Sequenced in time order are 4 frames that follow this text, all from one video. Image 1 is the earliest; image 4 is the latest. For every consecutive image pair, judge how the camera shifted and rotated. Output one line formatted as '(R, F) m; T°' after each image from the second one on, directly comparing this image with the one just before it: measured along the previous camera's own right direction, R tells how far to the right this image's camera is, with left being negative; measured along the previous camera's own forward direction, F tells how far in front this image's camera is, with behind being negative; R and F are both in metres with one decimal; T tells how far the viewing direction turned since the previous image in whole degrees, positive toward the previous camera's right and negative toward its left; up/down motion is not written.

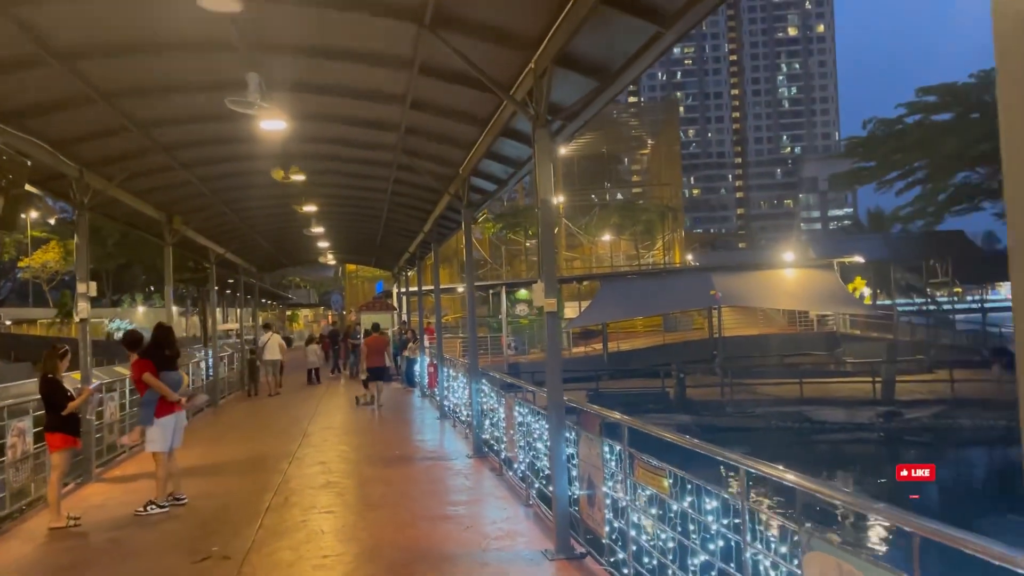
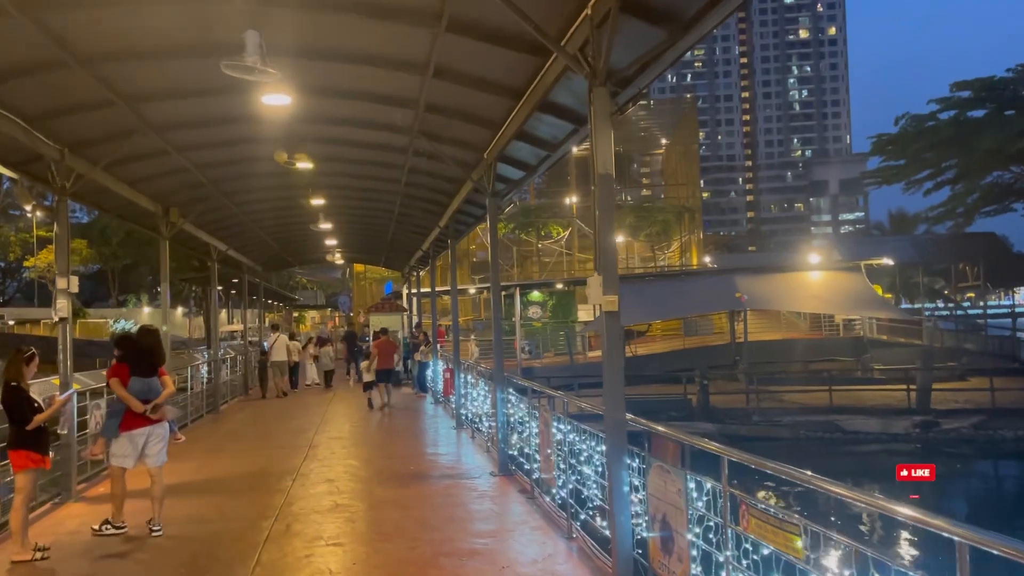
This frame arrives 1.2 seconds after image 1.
(-0.2, +0.9) m; 0°
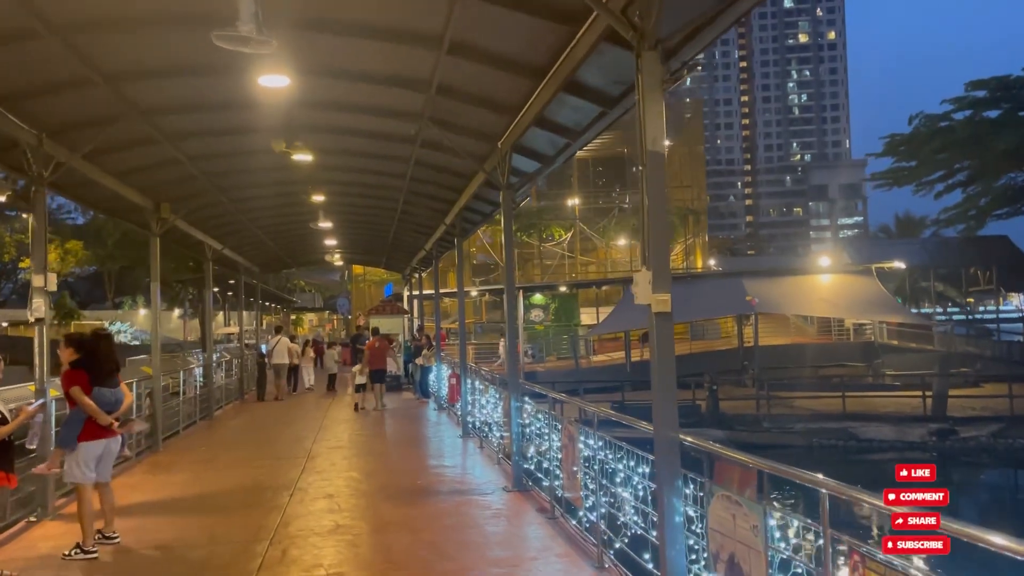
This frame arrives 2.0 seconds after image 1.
(-0.2, +0.6) m; 0°
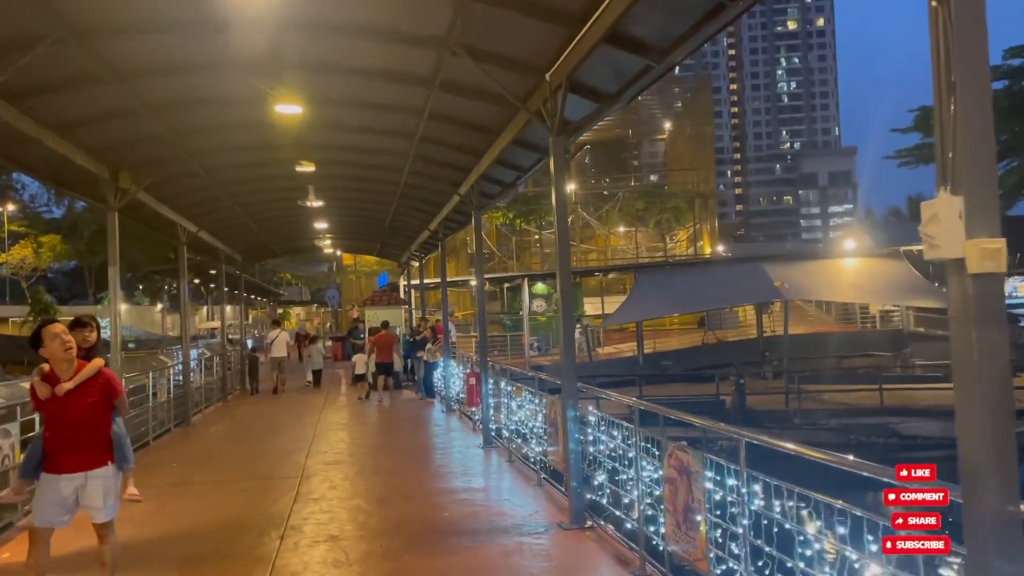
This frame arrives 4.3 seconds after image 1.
(-0.5, +1.7) m; +1°
